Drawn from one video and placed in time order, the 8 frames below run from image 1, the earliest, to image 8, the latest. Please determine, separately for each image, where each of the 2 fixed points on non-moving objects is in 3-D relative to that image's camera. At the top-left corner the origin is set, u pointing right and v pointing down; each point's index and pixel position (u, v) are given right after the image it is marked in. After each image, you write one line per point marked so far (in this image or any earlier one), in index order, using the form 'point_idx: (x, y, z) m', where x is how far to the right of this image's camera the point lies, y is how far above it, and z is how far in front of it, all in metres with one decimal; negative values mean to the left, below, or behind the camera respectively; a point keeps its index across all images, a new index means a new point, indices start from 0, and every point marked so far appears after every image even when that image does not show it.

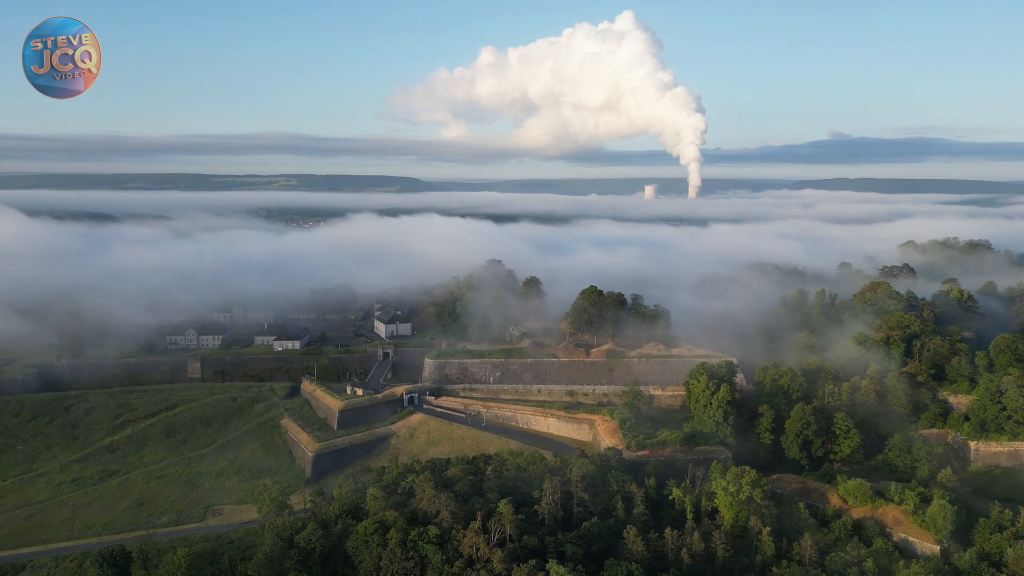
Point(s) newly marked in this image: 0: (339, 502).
0: (-4.5, -5.6, +16.8) m
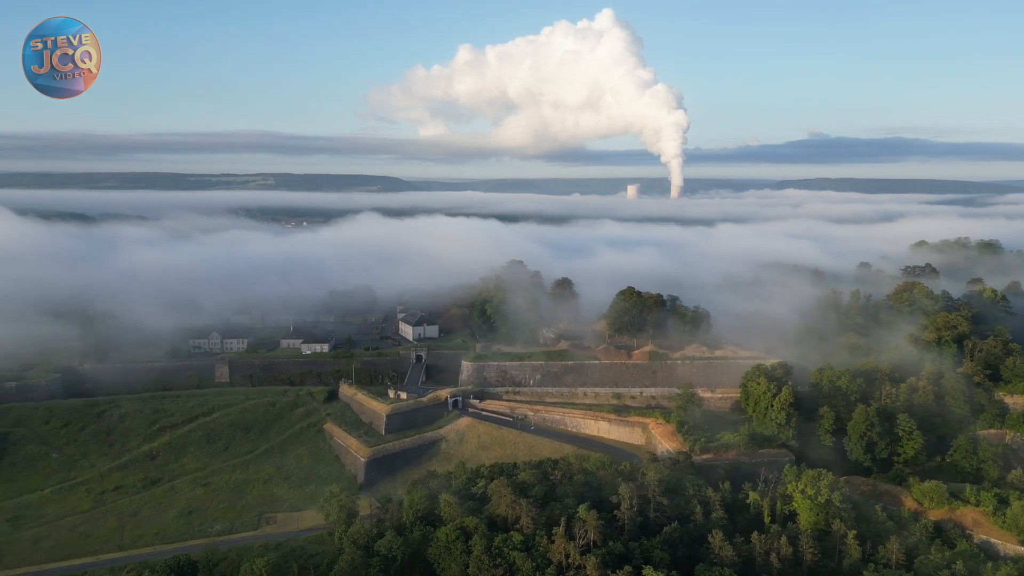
0: (-2.6, -5.7, +16.5) m
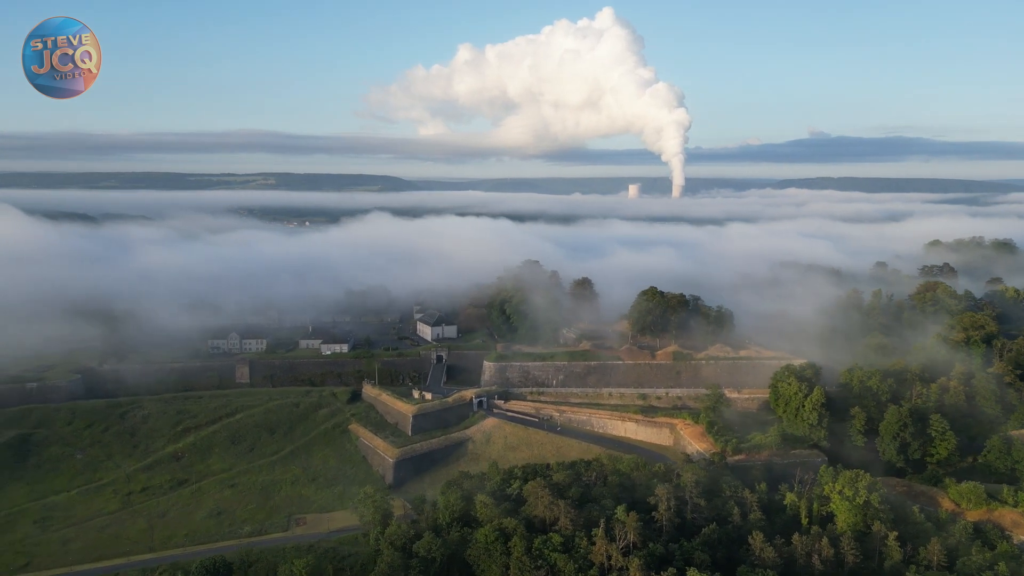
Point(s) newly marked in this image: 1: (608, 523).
0: (-1.7, -5.7, +16.5) m
1: (+2.3, -5.6, +15.2) m
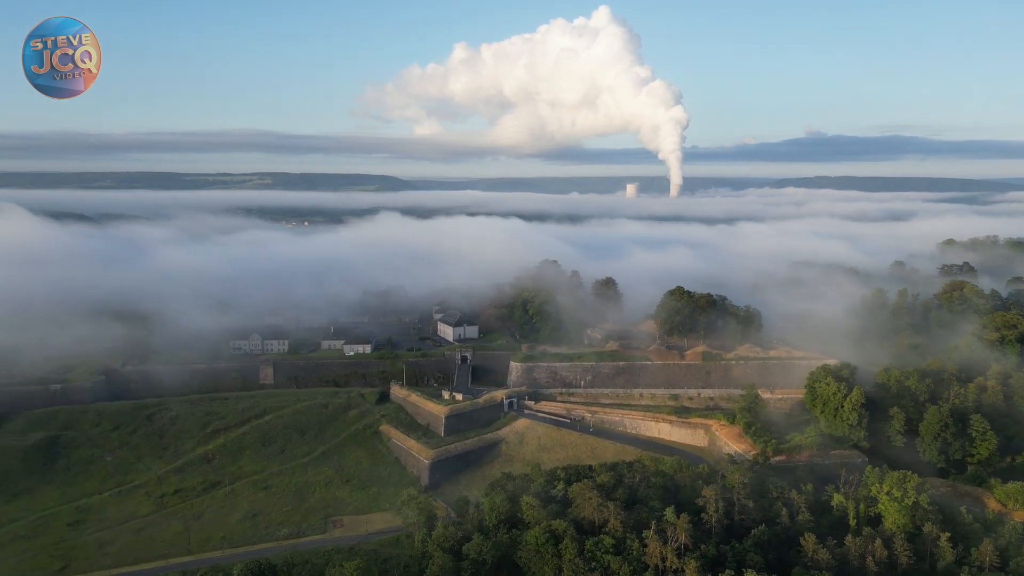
0: (-0.5, -5.7, +16.5) m
1: (+3.5, -5.6, +15.2) m
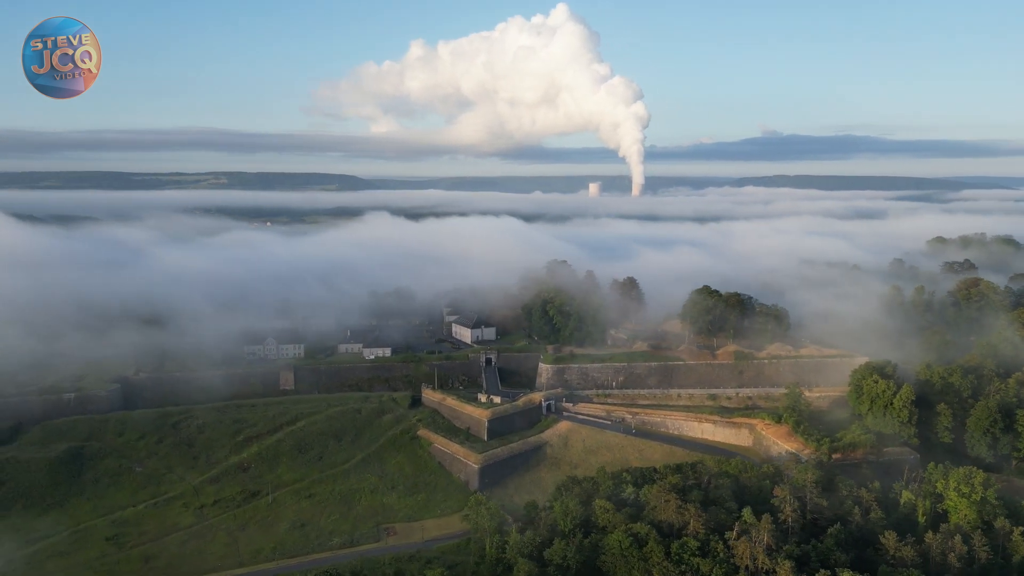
0: (+1.4, -5.8, +16.3) m
1: (+5.4, -5.7, +15.2) m
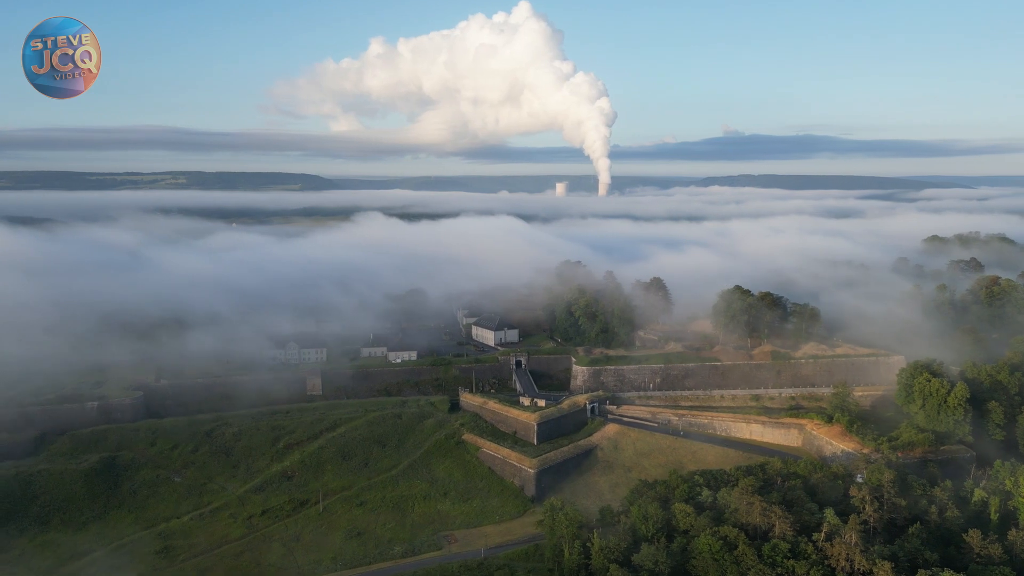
0: (+3.5, -5.9, +16.2) m
1: (+7.5, -5.7, +15.2) m
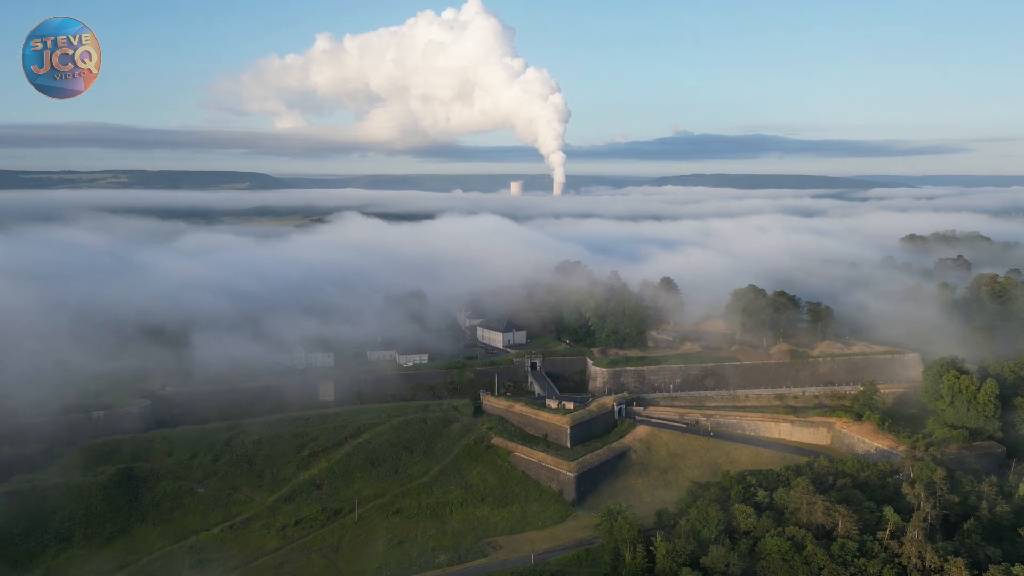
0: (+5.0, -5.9, +16.2) m
1: (+9.1, -5.7, +15.4) m
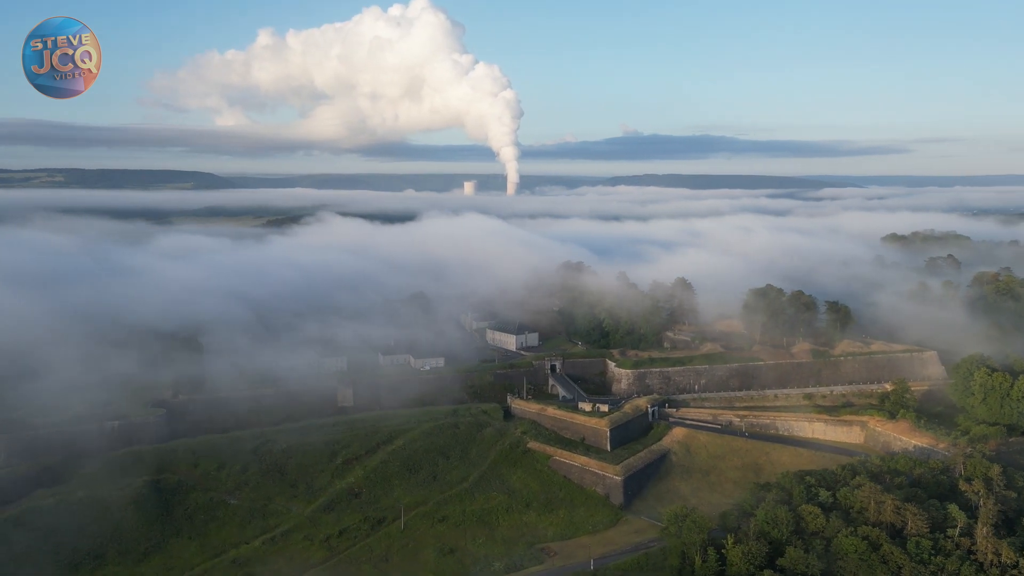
0: (+6.8, -6.0, +16.2) m
1: (+10.9, -5.8, +15.7) m
